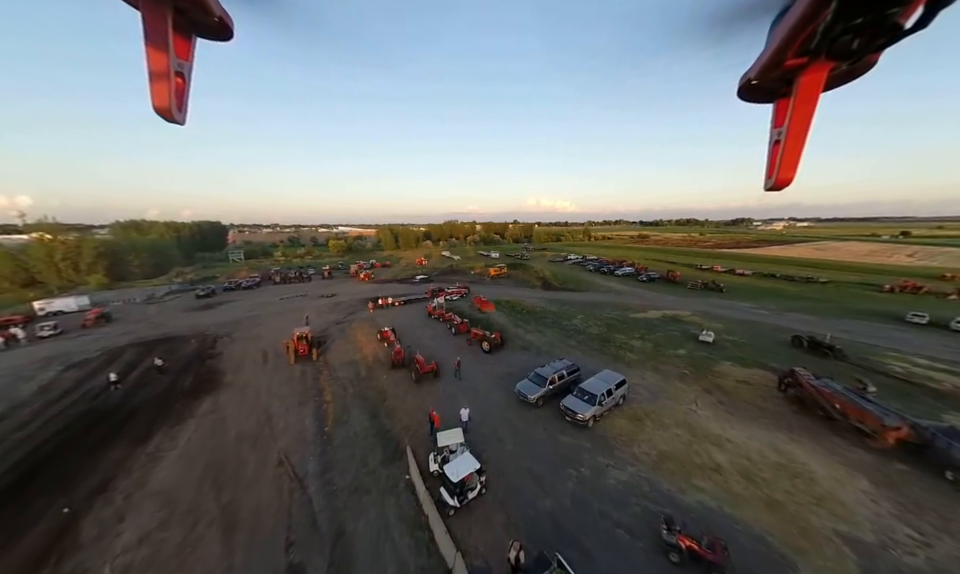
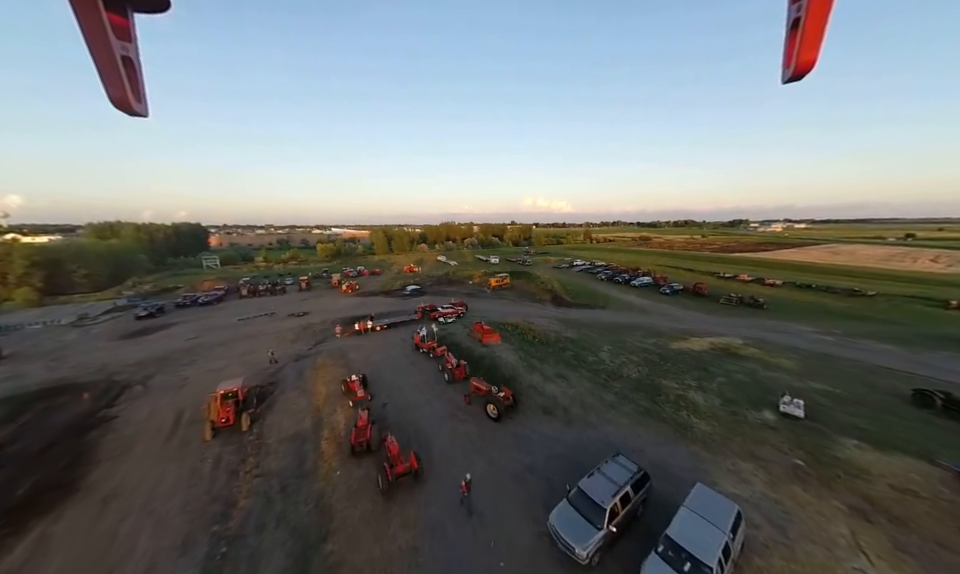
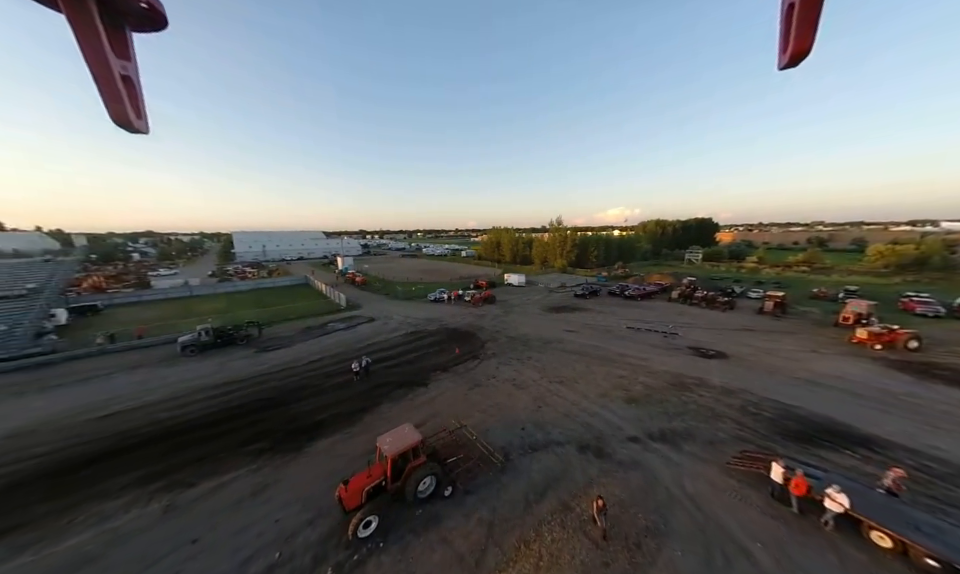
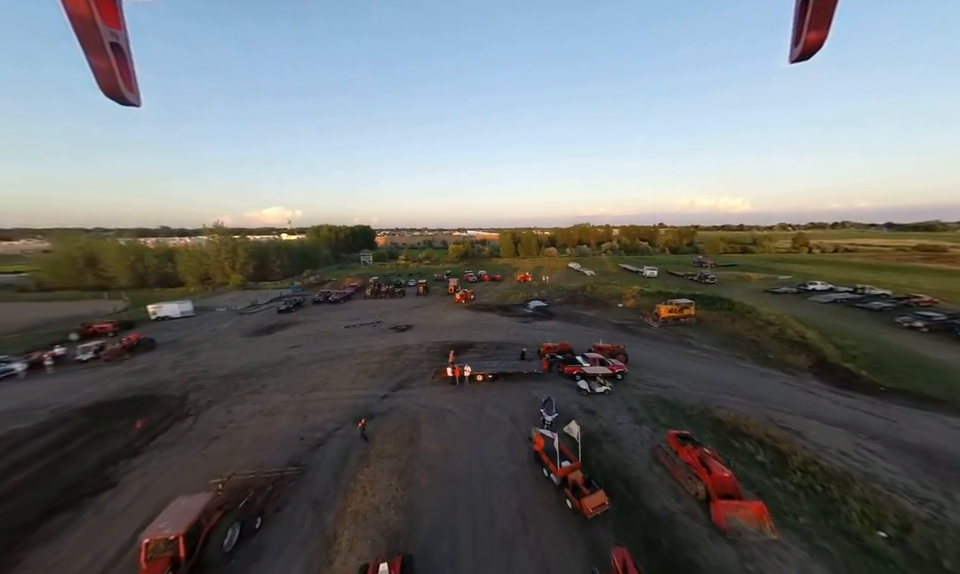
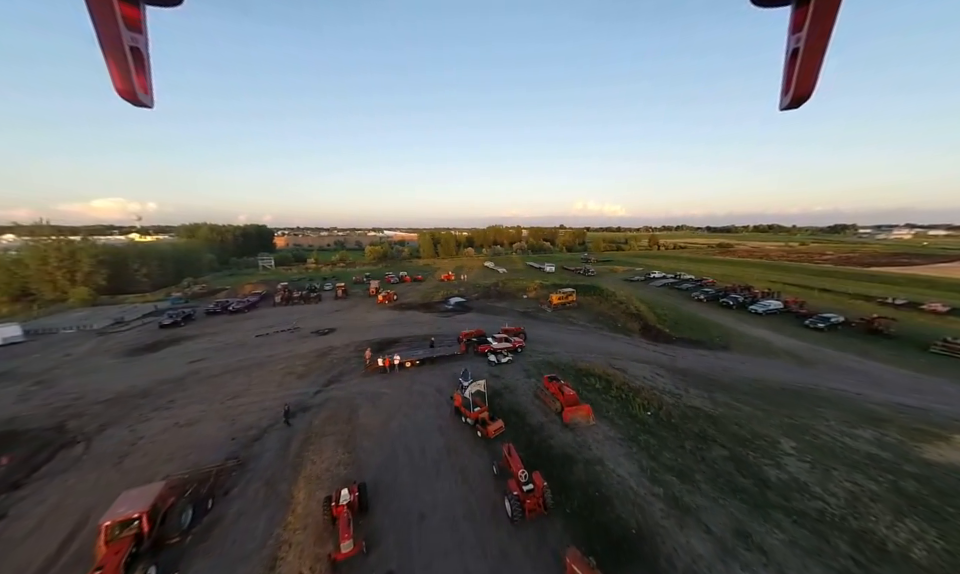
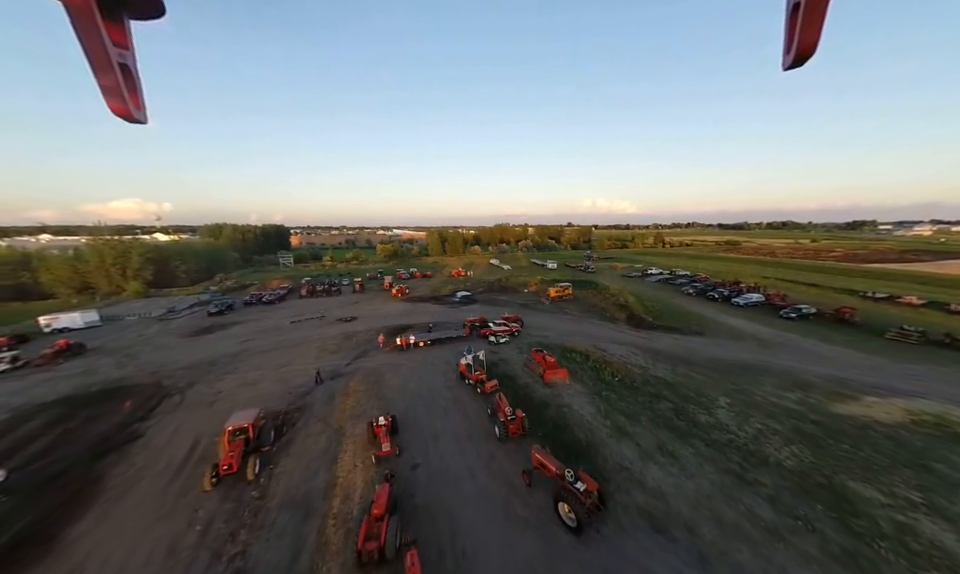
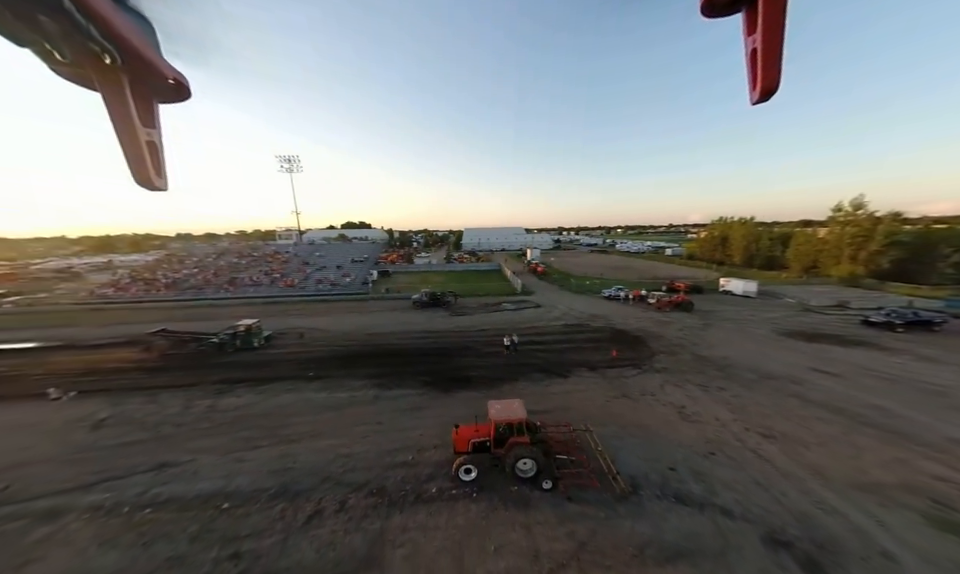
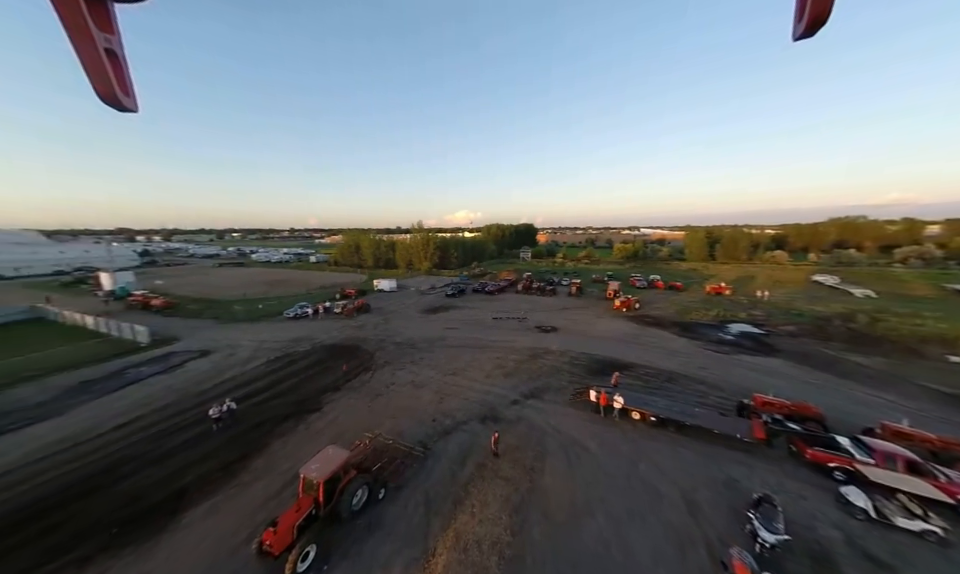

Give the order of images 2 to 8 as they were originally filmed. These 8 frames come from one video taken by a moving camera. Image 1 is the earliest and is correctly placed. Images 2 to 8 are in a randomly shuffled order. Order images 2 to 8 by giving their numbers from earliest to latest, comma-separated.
2, 6, 5, 4, 8, 3, 7
